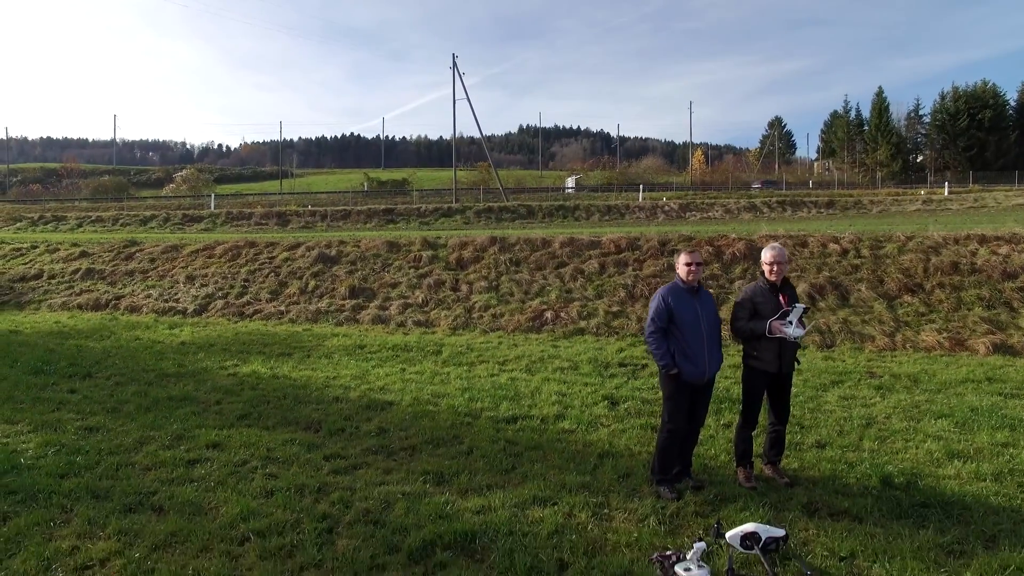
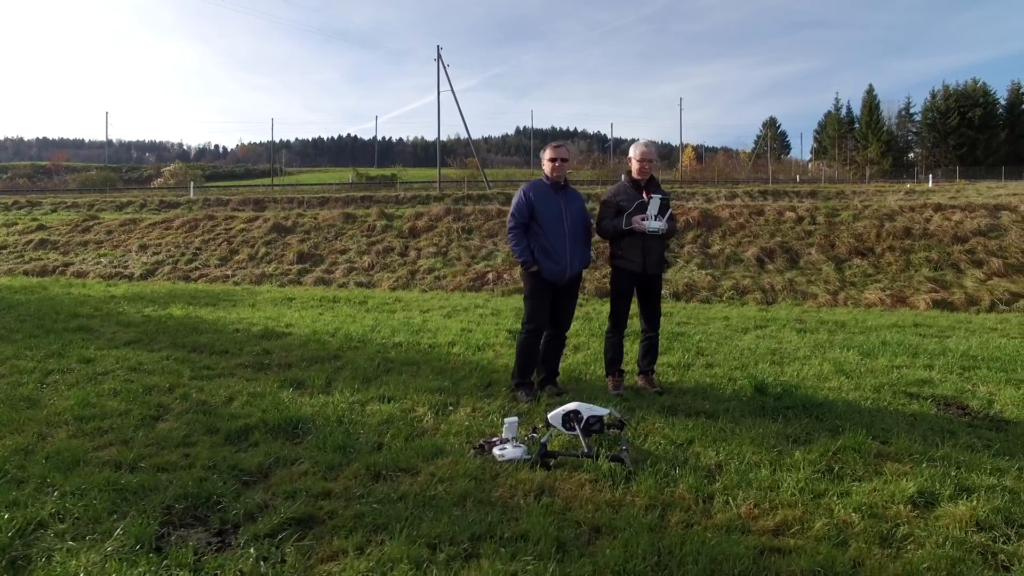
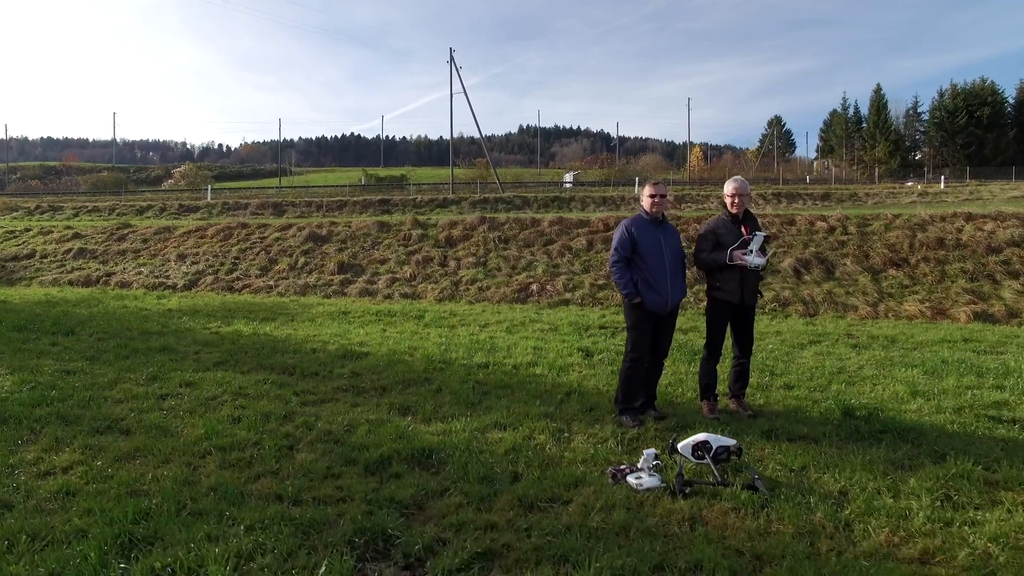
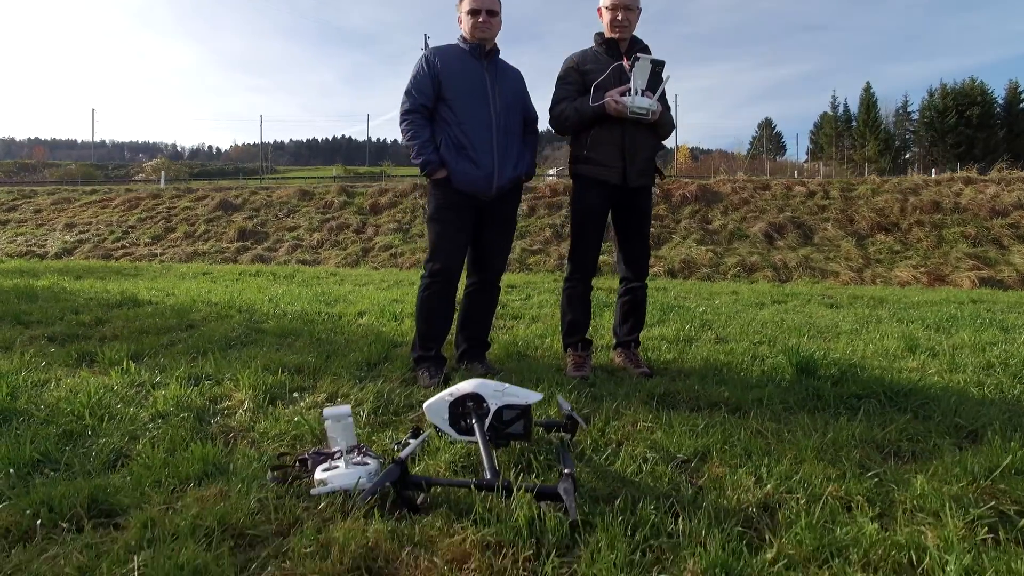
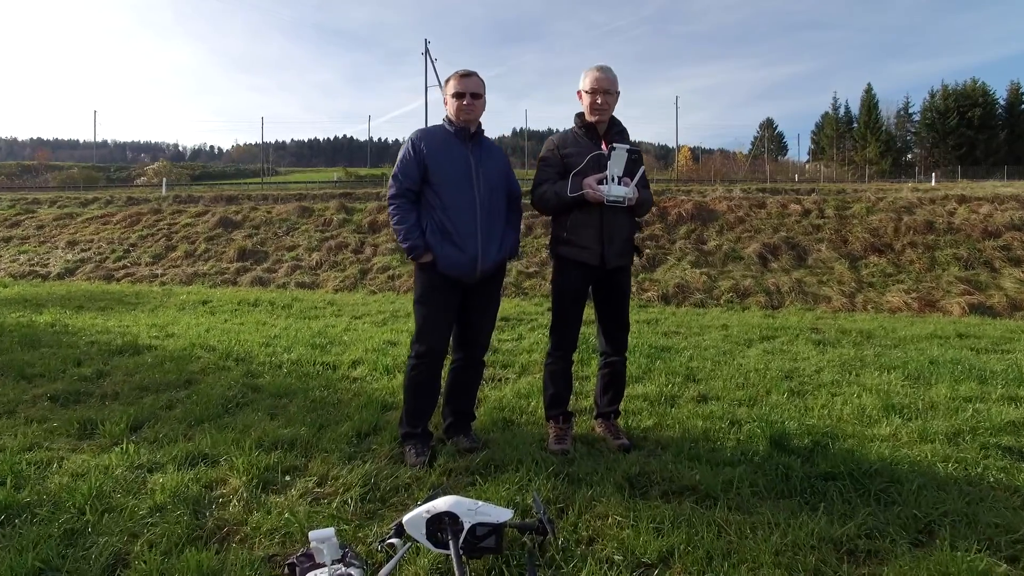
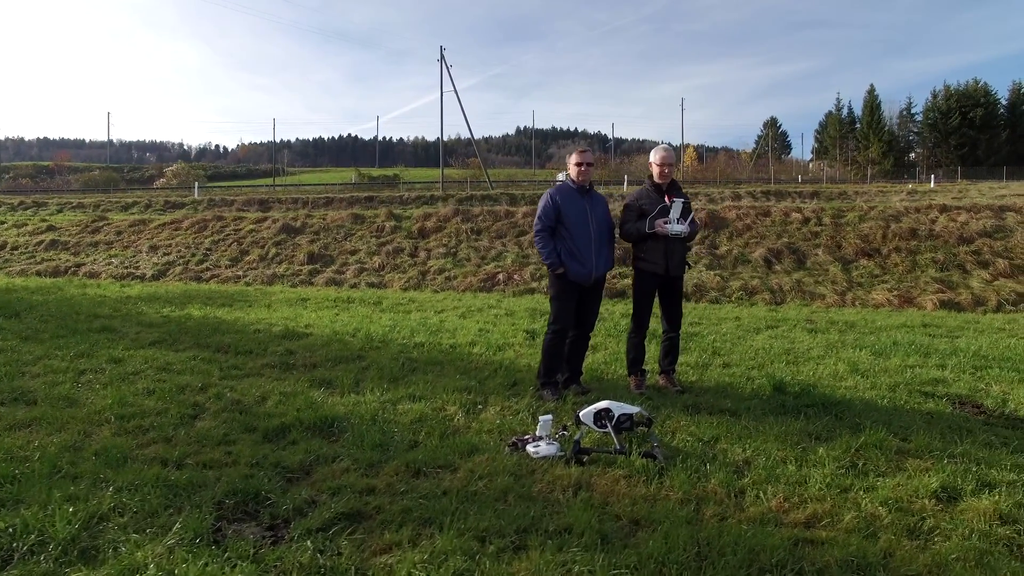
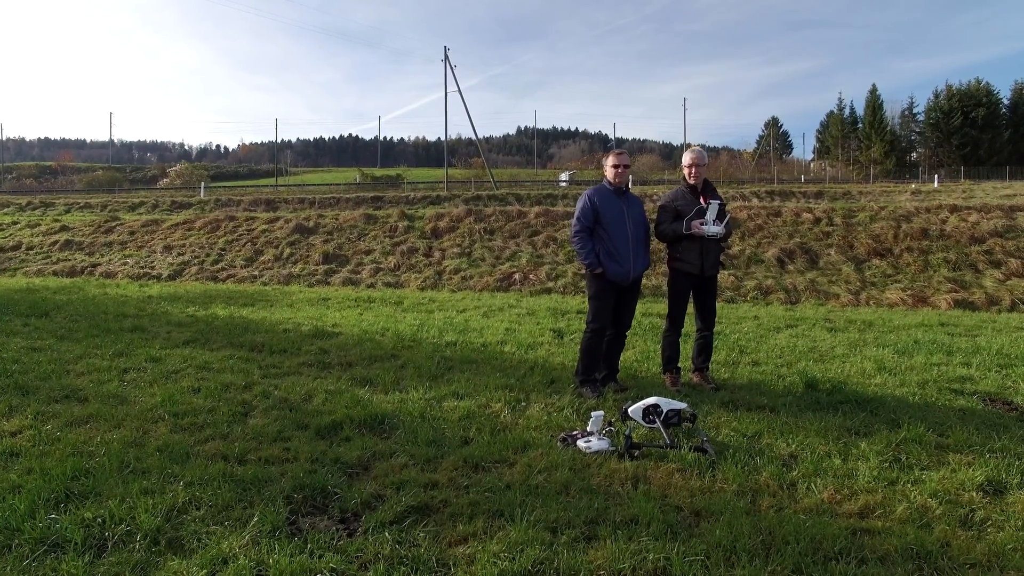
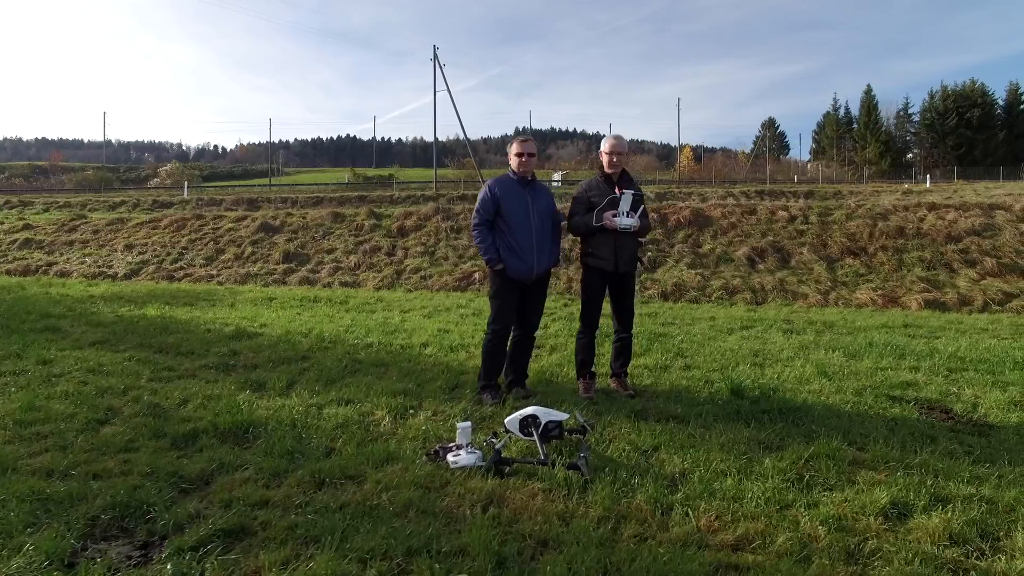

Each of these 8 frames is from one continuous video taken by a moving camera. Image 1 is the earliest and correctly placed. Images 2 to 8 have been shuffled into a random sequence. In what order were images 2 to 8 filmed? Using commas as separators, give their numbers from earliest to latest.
3, 7, 6, 2, 8, 5, 4
